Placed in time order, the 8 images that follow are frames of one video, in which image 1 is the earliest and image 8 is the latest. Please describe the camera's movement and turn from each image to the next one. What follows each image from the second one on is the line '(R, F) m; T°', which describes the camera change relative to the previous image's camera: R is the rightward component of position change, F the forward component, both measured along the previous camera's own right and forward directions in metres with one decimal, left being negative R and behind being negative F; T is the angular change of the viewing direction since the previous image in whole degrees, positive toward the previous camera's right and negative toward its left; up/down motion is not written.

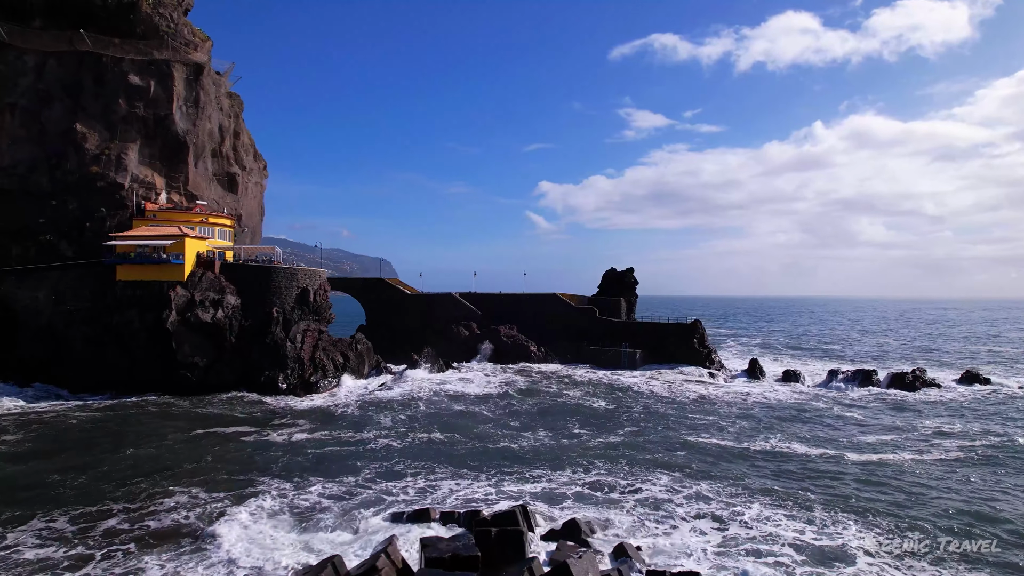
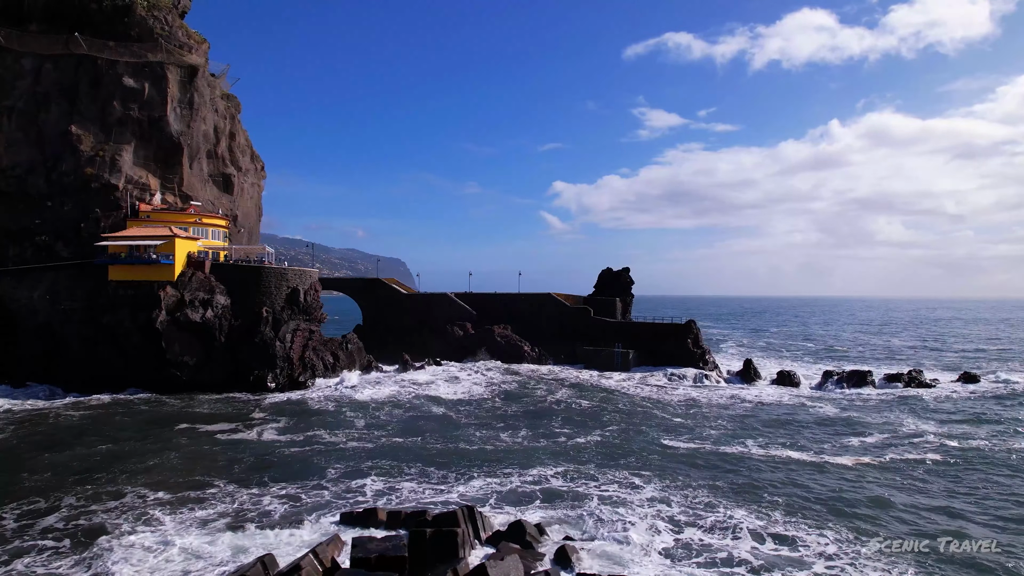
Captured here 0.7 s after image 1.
(+1.0, +0.1) m; -1°
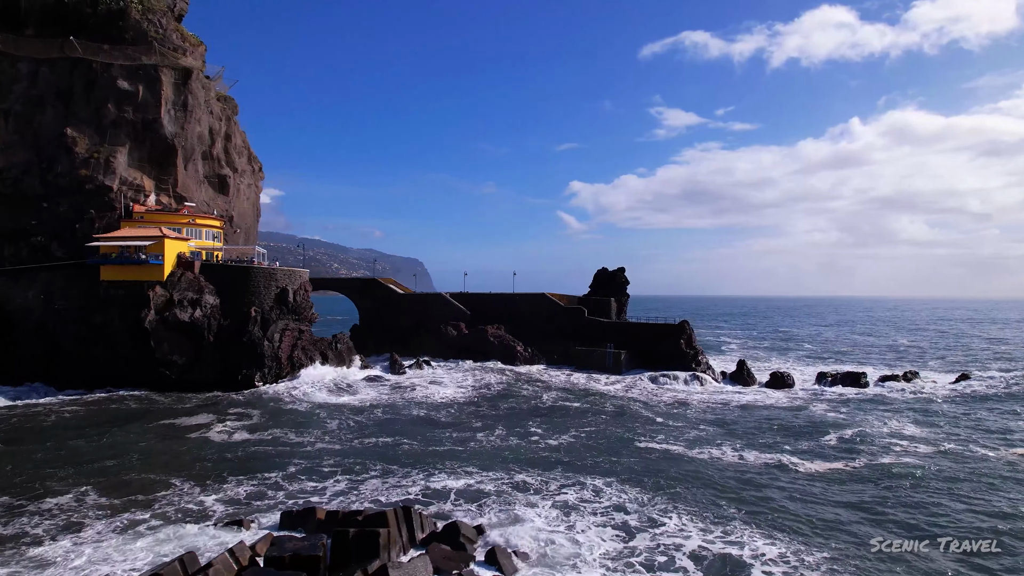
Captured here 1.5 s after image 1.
(+1.2, +0.1) m; -1°
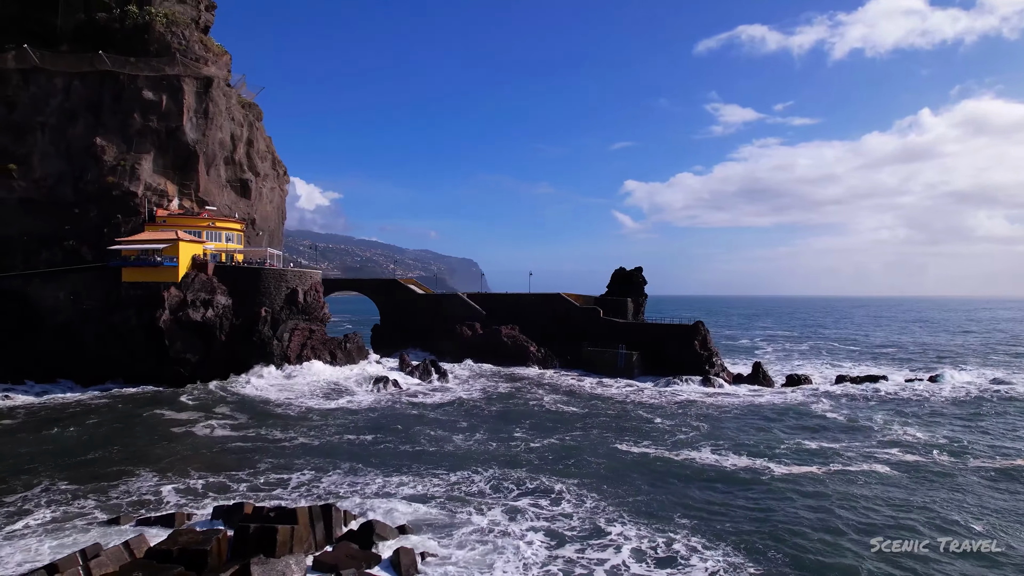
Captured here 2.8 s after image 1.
(+2.0, +0.3) m; -5°
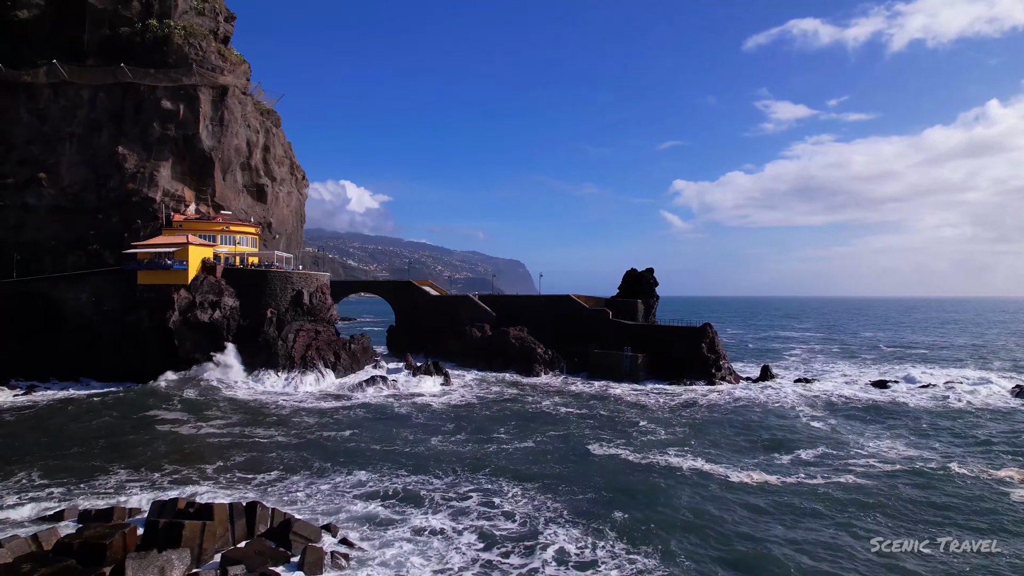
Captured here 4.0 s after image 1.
(+1.9, +0.2) m; -4°
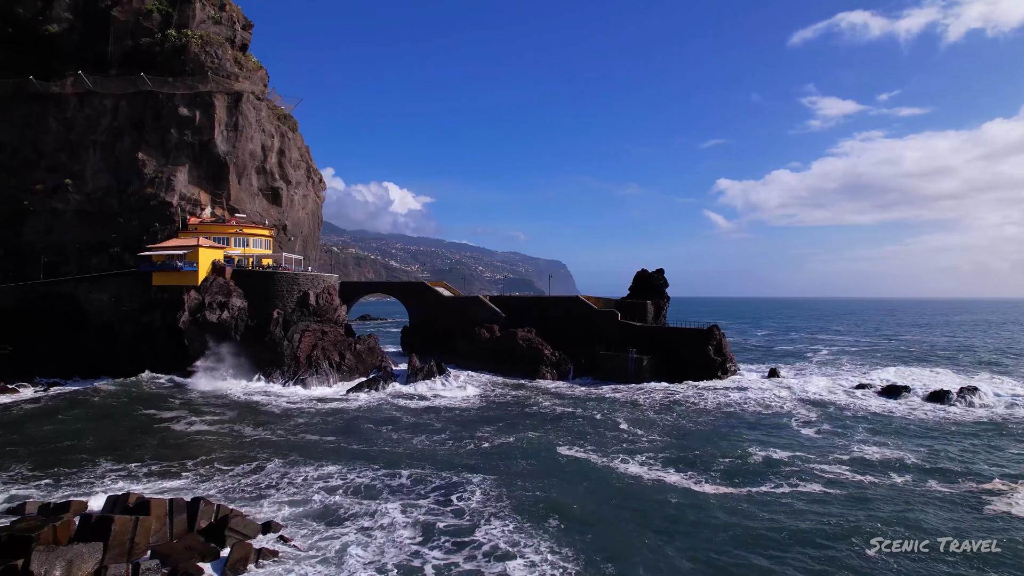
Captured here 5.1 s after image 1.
(+1.6, +0.1) m; -3°
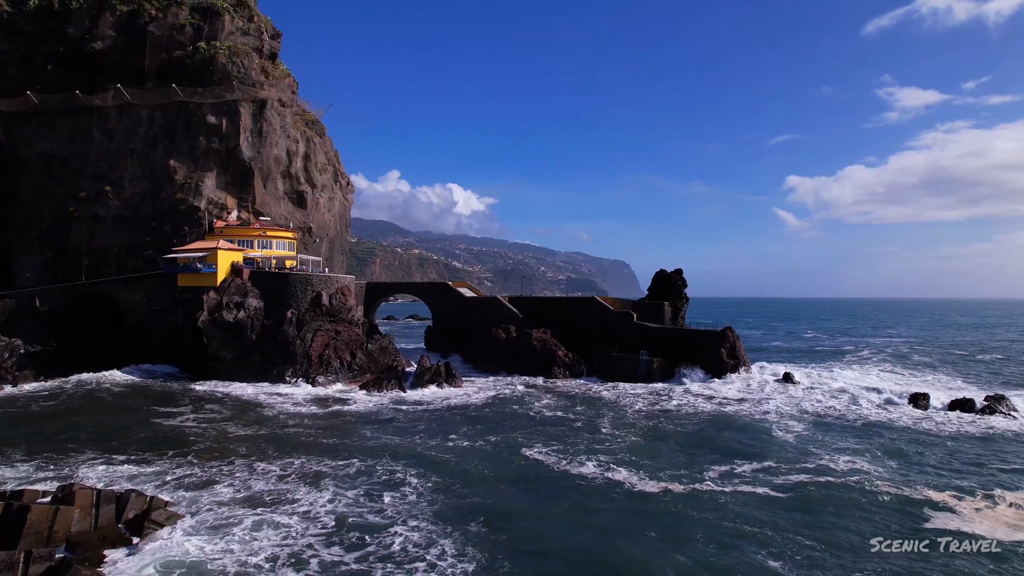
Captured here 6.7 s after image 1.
(+2.3, +0.3) m; -5°
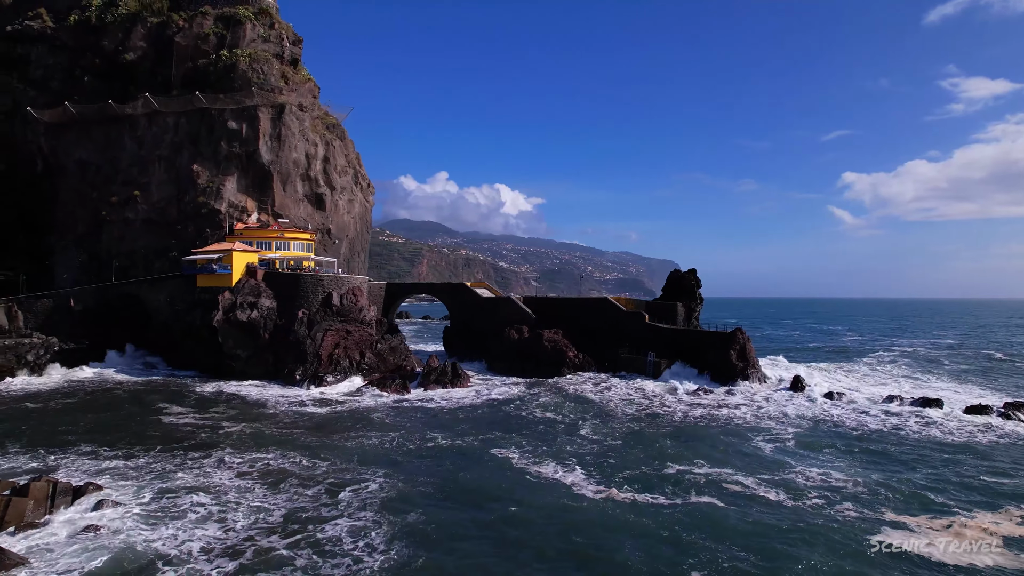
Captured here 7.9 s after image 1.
(+1.7, +0.2) m; -4°
